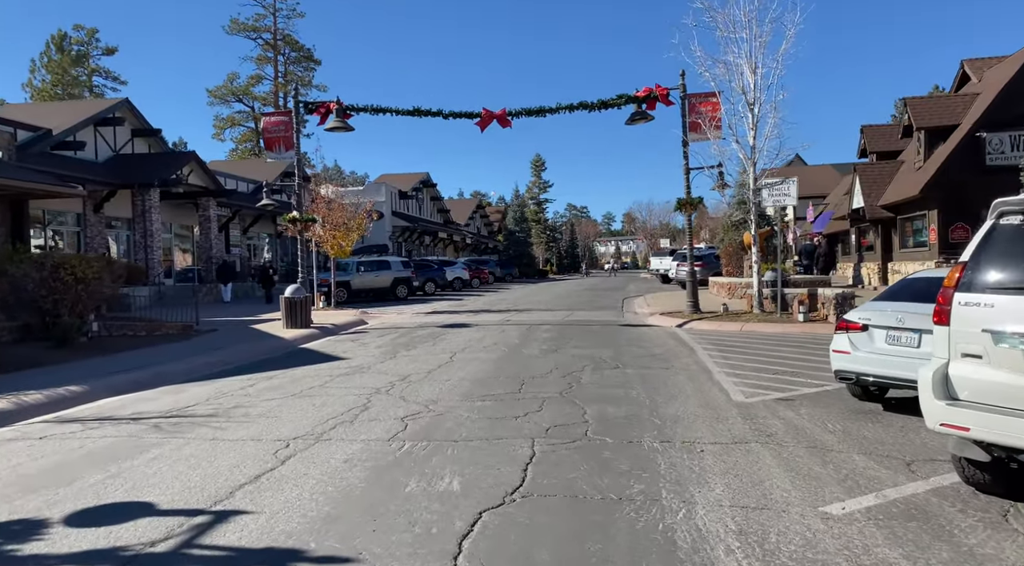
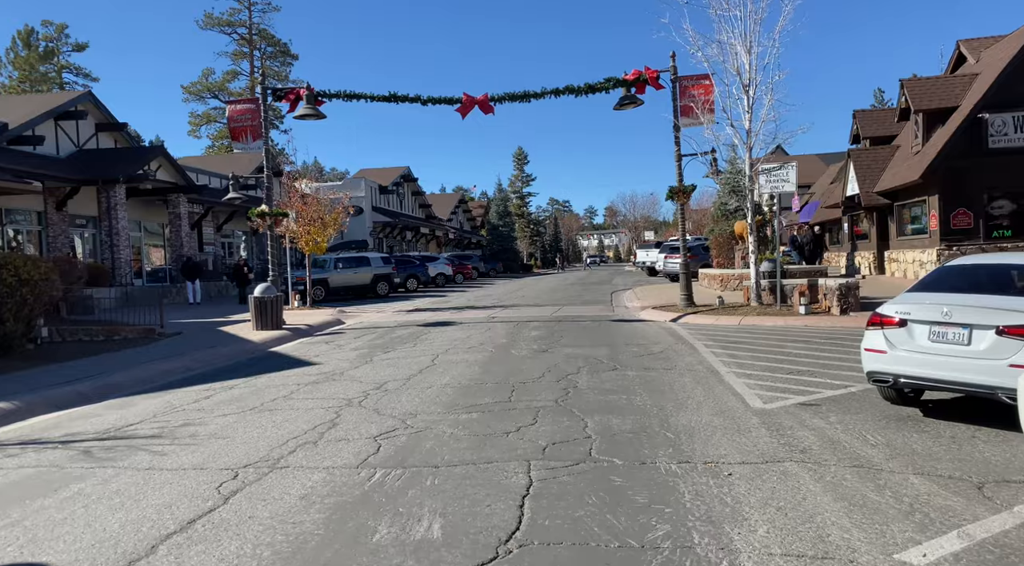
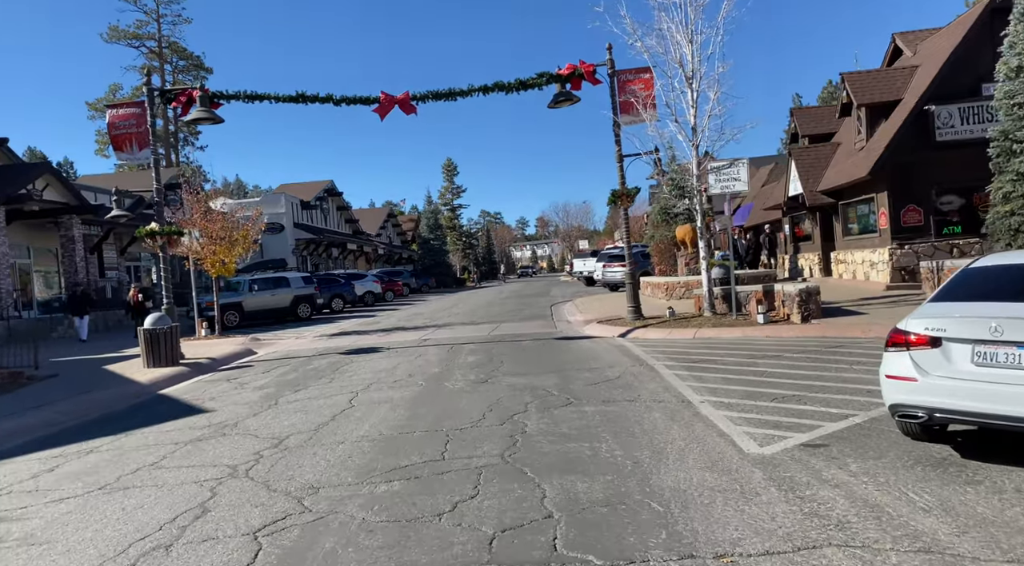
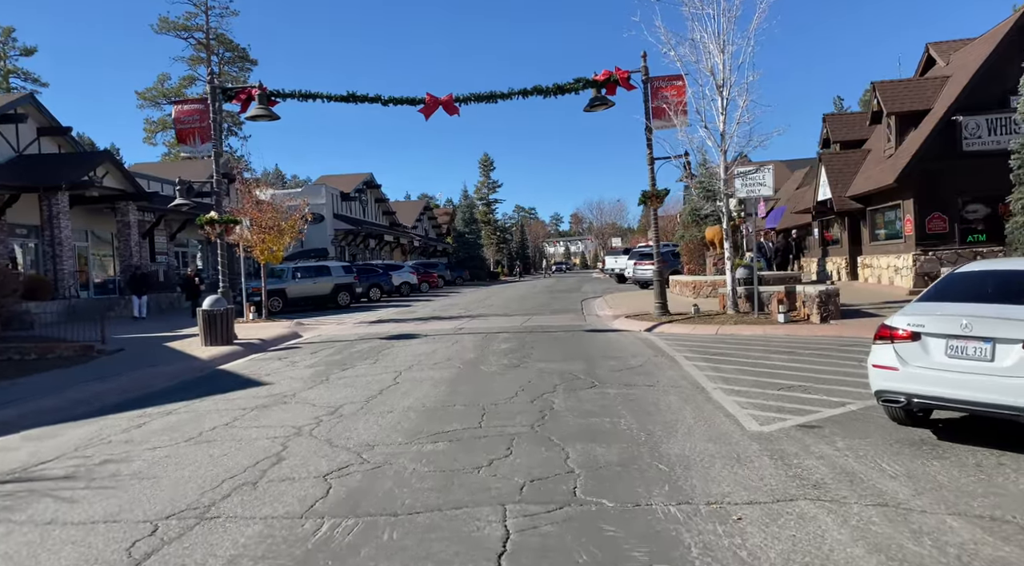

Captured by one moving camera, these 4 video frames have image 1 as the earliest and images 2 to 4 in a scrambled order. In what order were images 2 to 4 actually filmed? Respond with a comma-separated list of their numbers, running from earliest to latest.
2, 4, 3
